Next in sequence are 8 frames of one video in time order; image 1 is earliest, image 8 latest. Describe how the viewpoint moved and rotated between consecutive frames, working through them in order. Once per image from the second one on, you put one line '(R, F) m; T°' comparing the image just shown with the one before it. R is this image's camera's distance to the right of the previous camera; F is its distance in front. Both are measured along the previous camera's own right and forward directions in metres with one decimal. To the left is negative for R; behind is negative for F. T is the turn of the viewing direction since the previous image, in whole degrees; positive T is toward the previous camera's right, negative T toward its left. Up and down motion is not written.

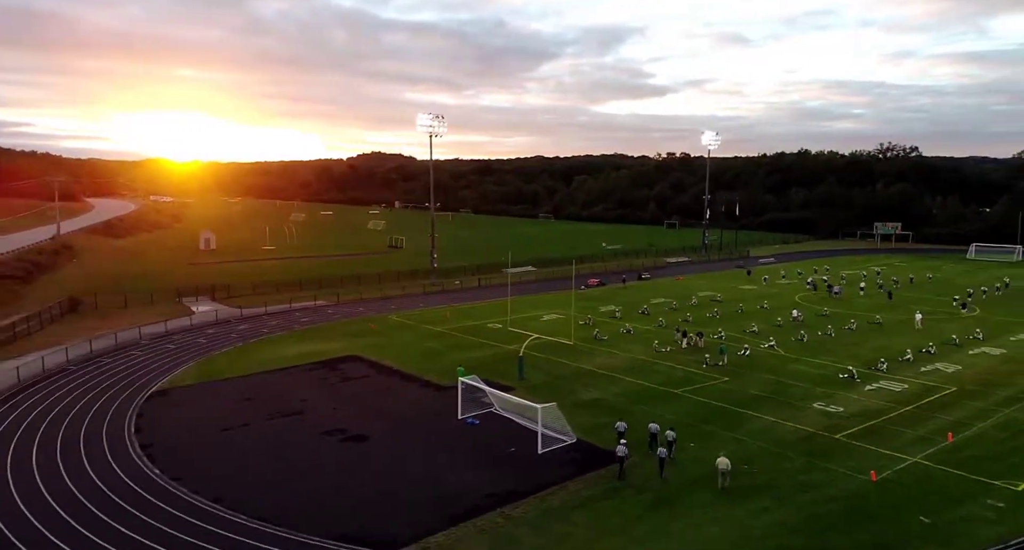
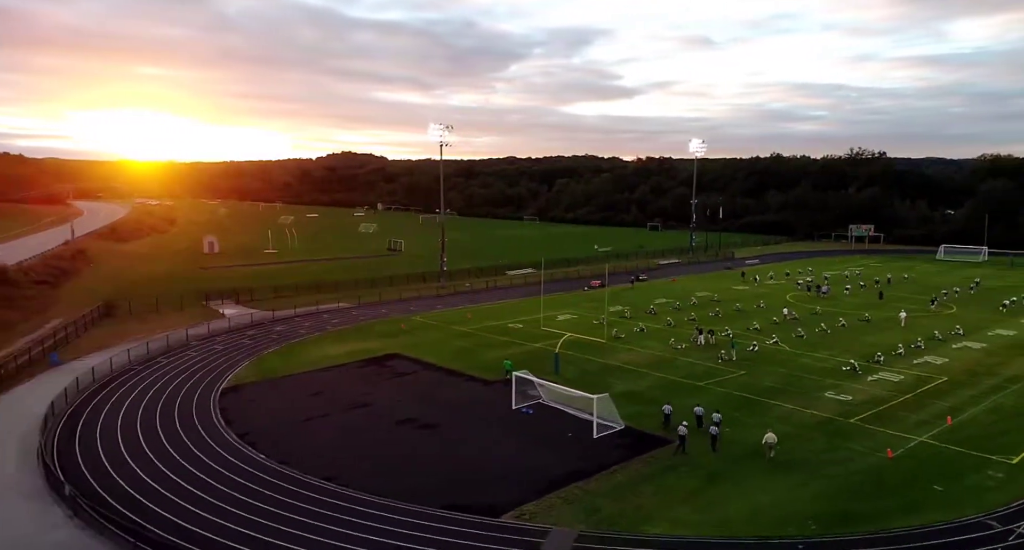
(-3.4, -3.0) m; +2°
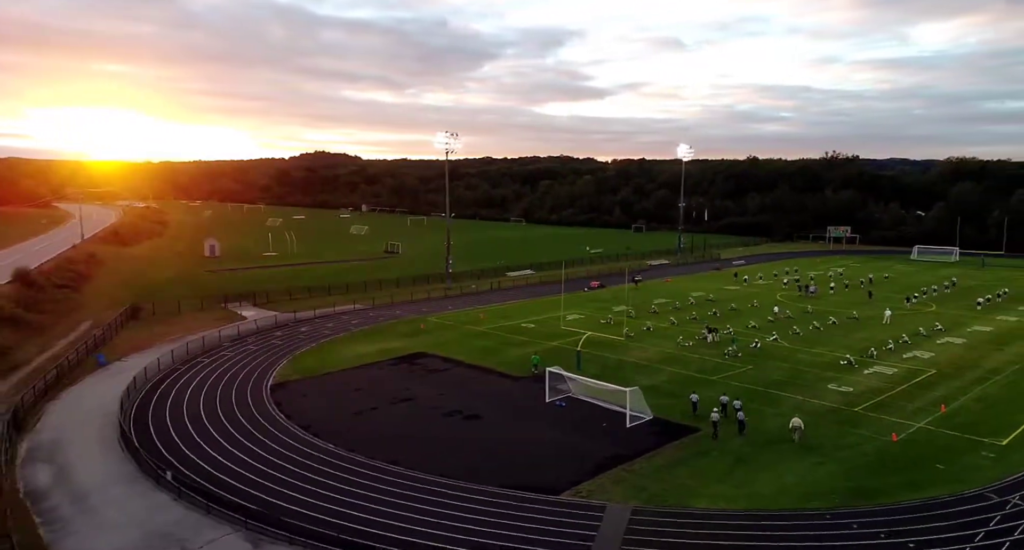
(-2.8, -2.5) m; +2°
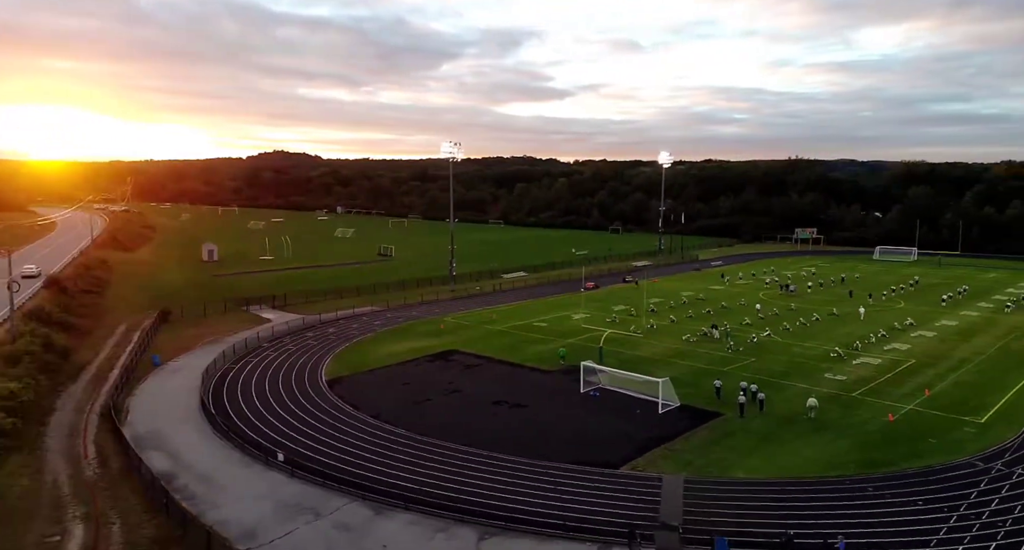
(-3.9, -3.6) m; +3°
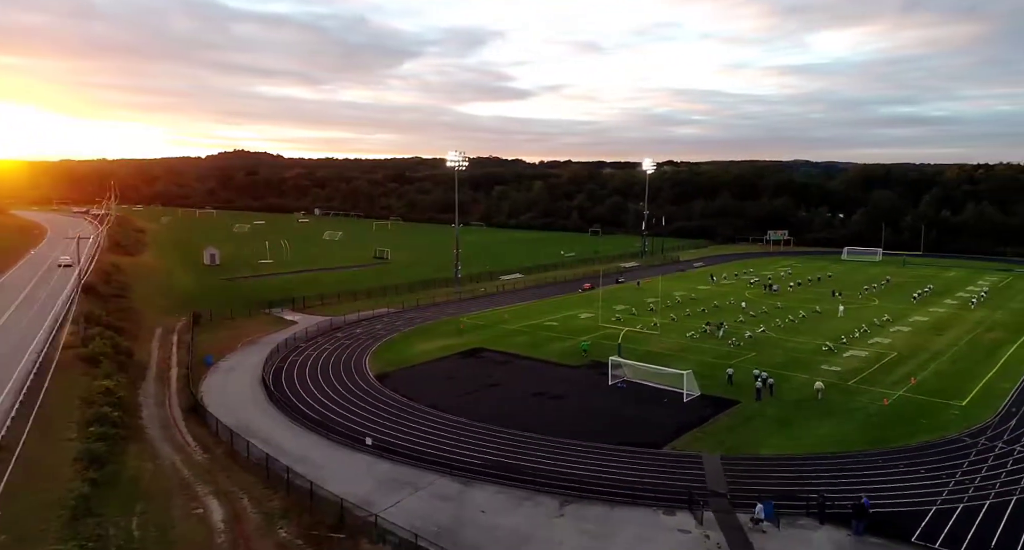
(-4.0, -3.7) m; +3°
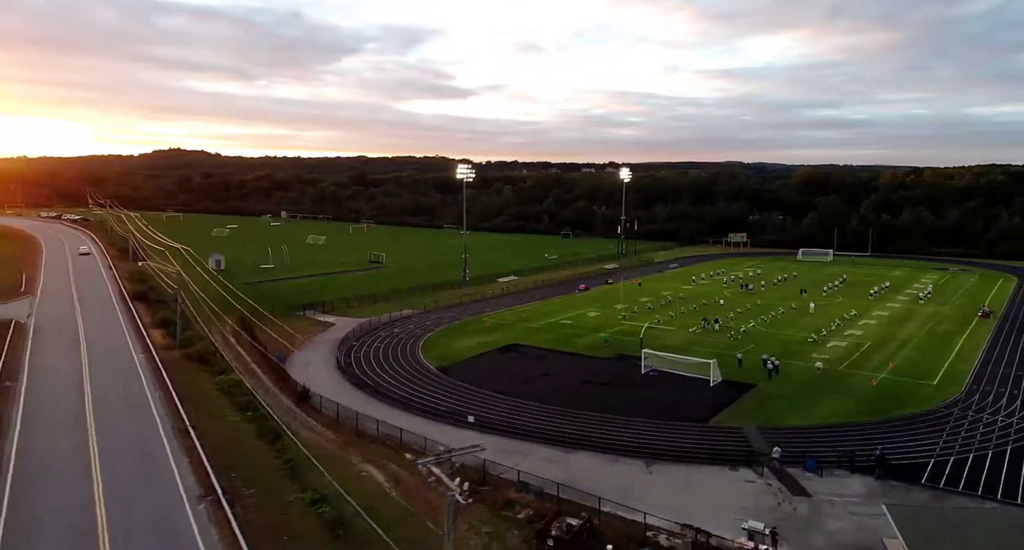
(-6.7, -5.9) m; +4°
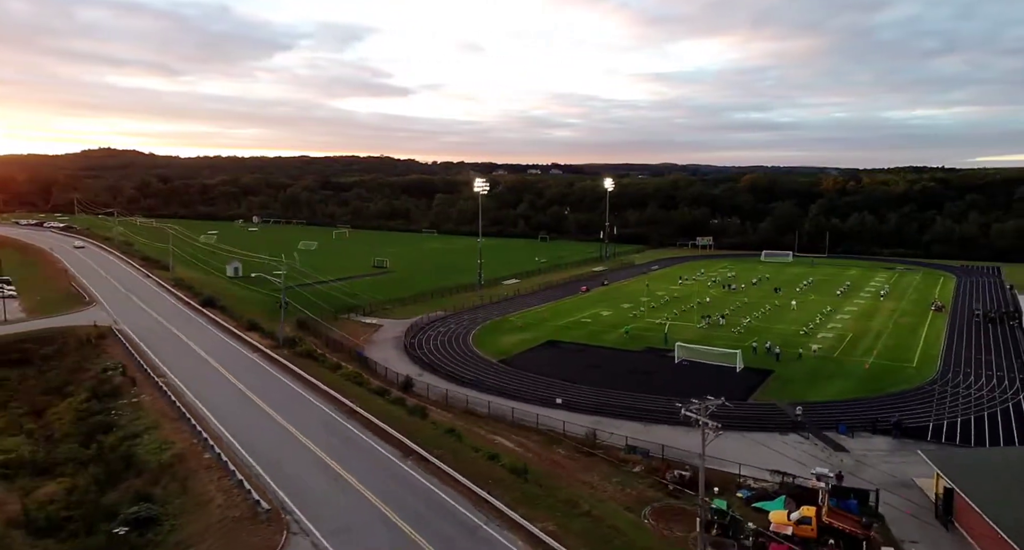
(-8.2, -7.0) m; +4°
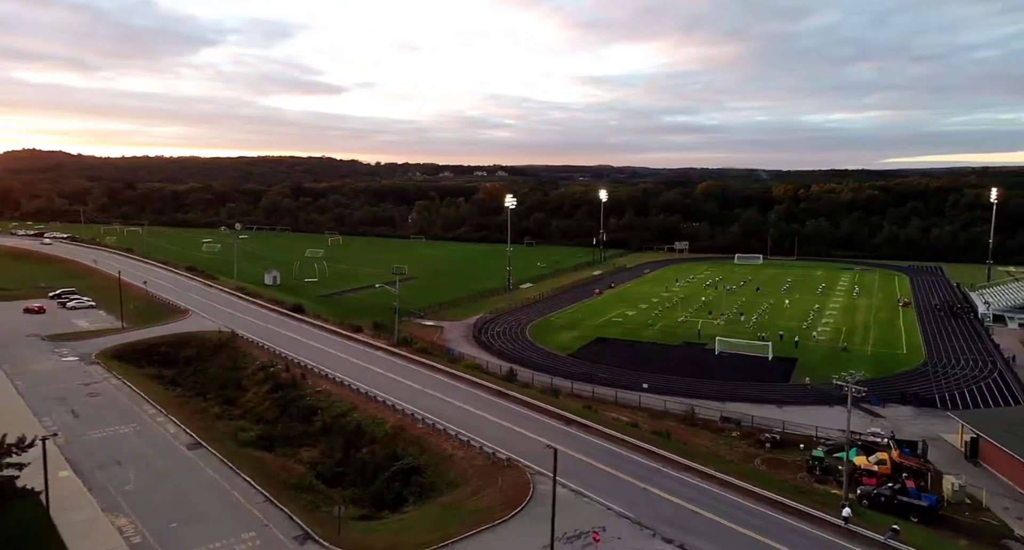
(-11.0, -8.9) m; +4°
